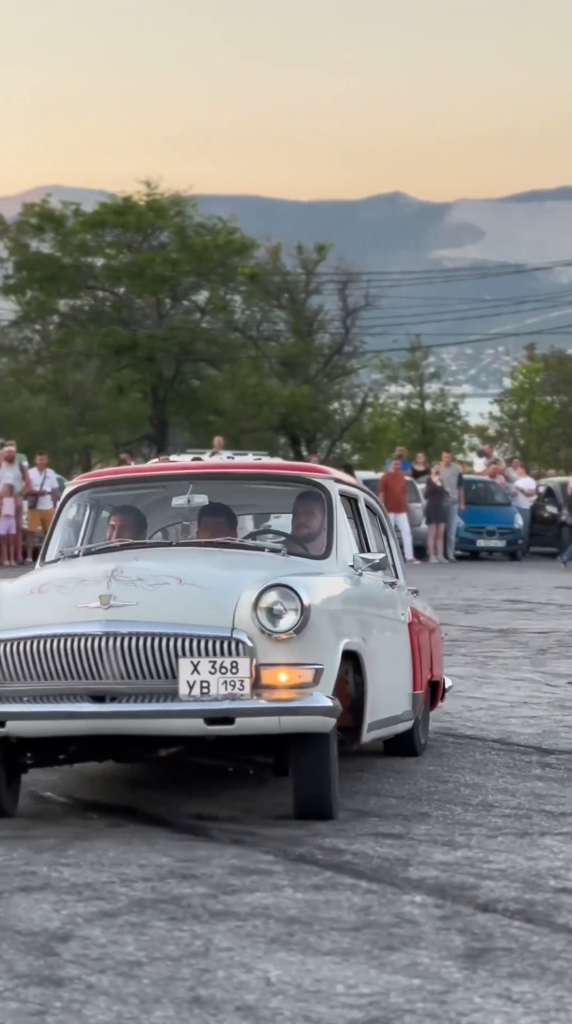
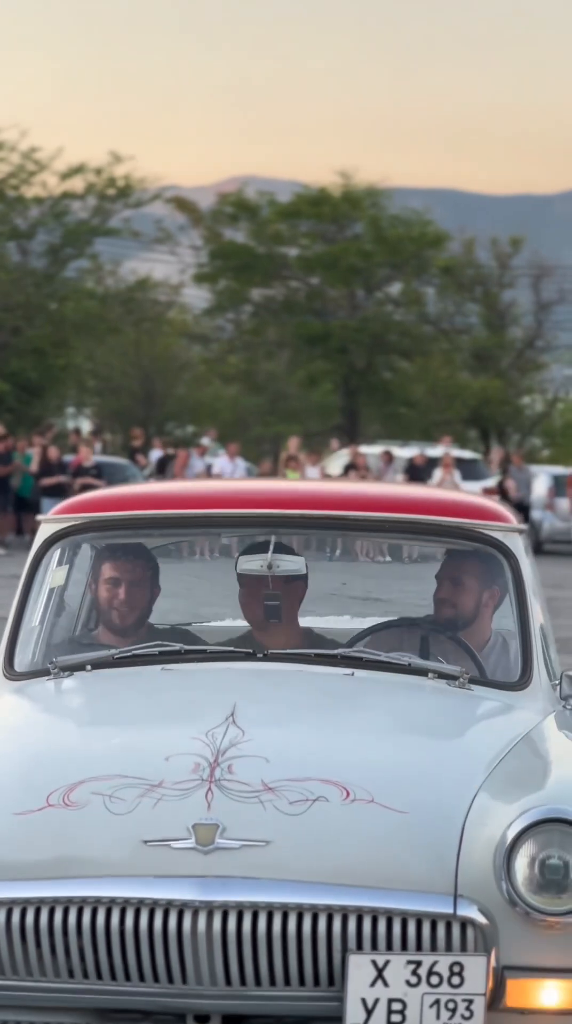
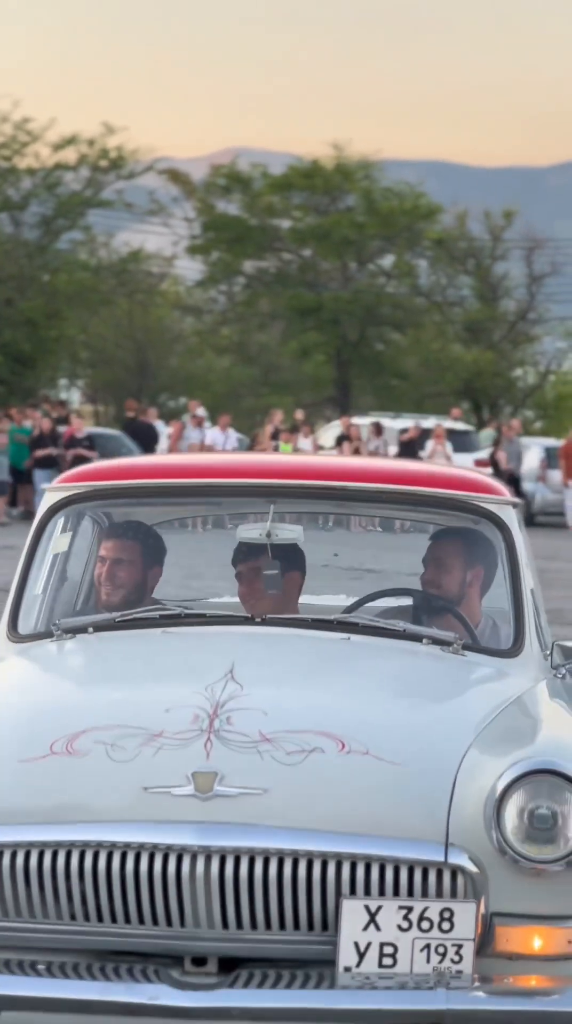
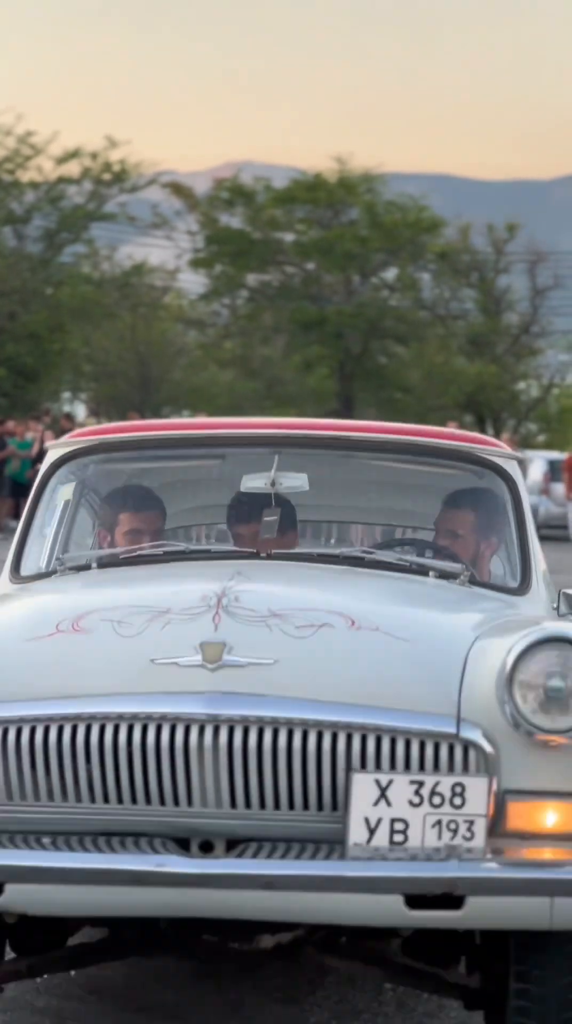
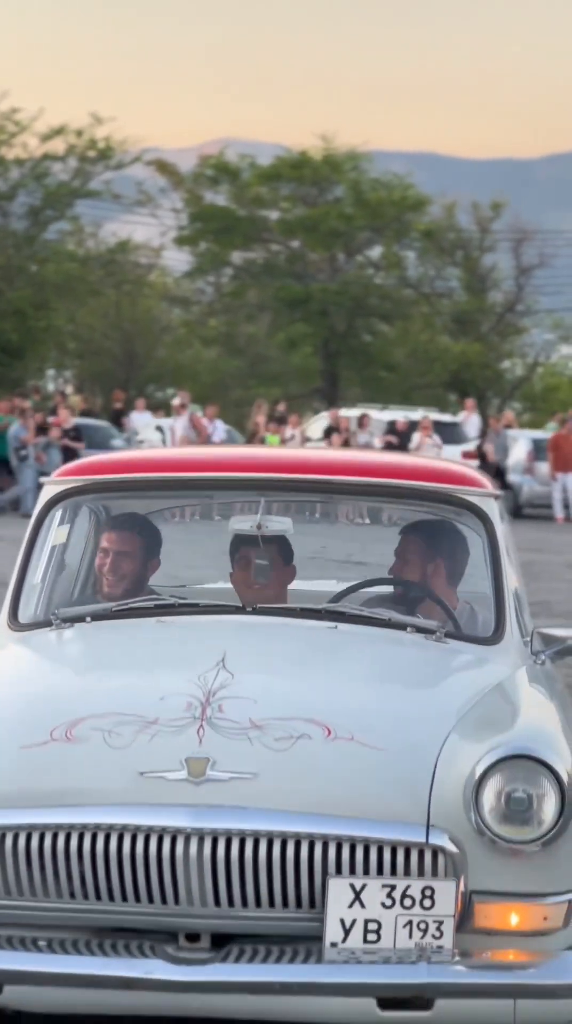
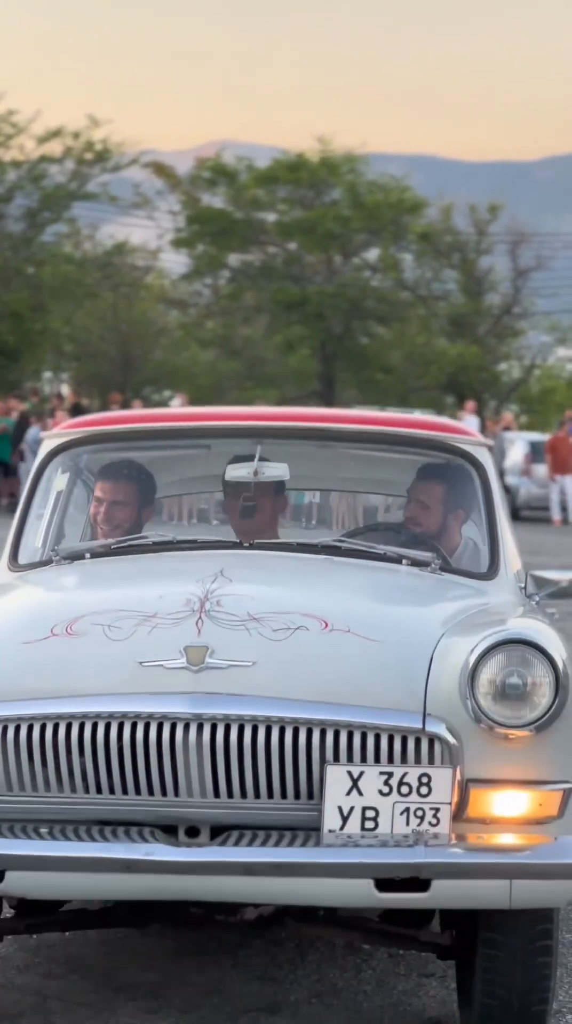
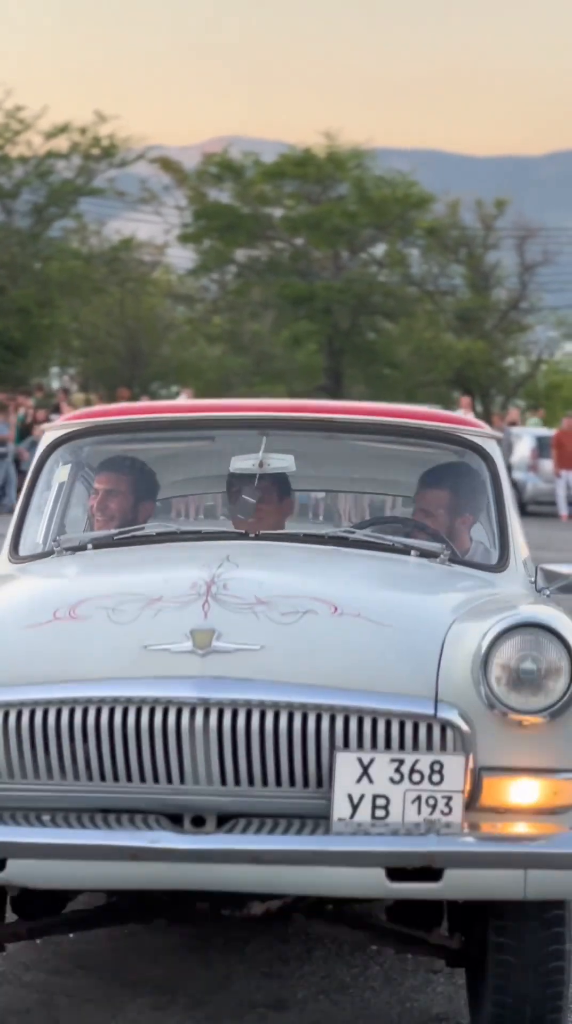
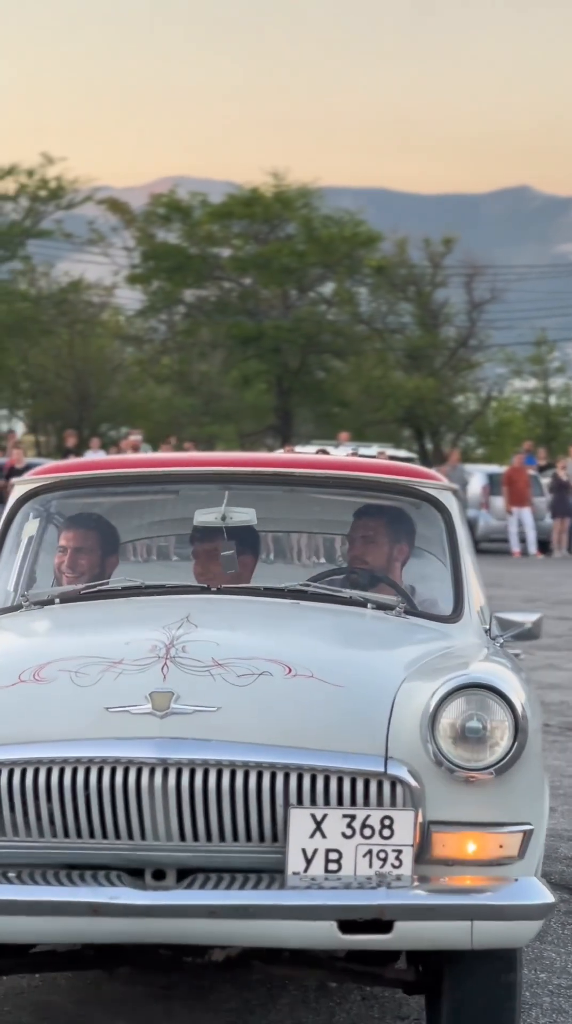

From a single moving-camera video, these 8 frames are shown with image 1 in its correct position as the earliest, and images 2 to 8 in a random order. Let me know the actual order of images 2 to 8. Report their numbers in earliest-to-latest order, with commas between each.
8, 2, 4, 3, 7, 5, 6
